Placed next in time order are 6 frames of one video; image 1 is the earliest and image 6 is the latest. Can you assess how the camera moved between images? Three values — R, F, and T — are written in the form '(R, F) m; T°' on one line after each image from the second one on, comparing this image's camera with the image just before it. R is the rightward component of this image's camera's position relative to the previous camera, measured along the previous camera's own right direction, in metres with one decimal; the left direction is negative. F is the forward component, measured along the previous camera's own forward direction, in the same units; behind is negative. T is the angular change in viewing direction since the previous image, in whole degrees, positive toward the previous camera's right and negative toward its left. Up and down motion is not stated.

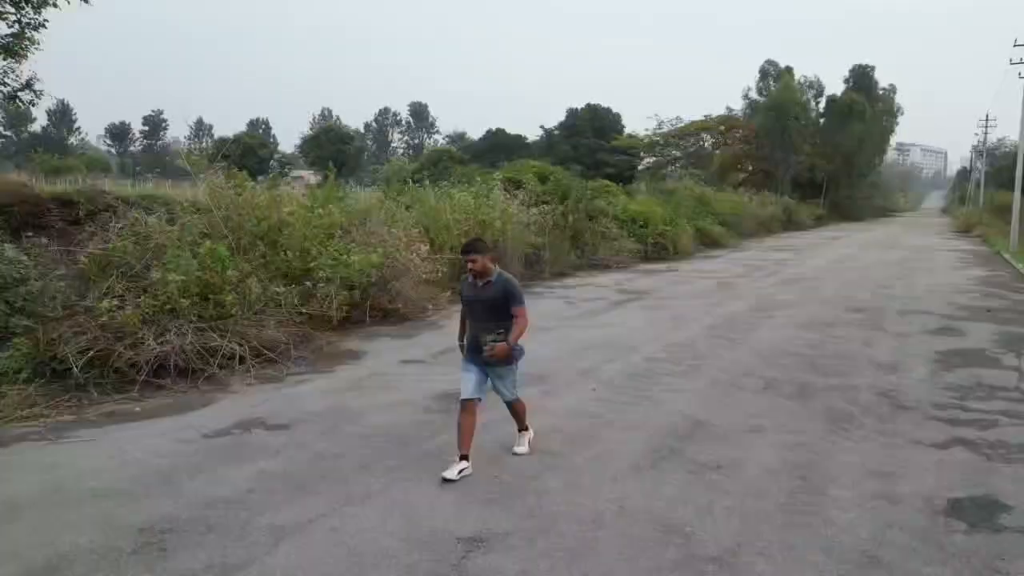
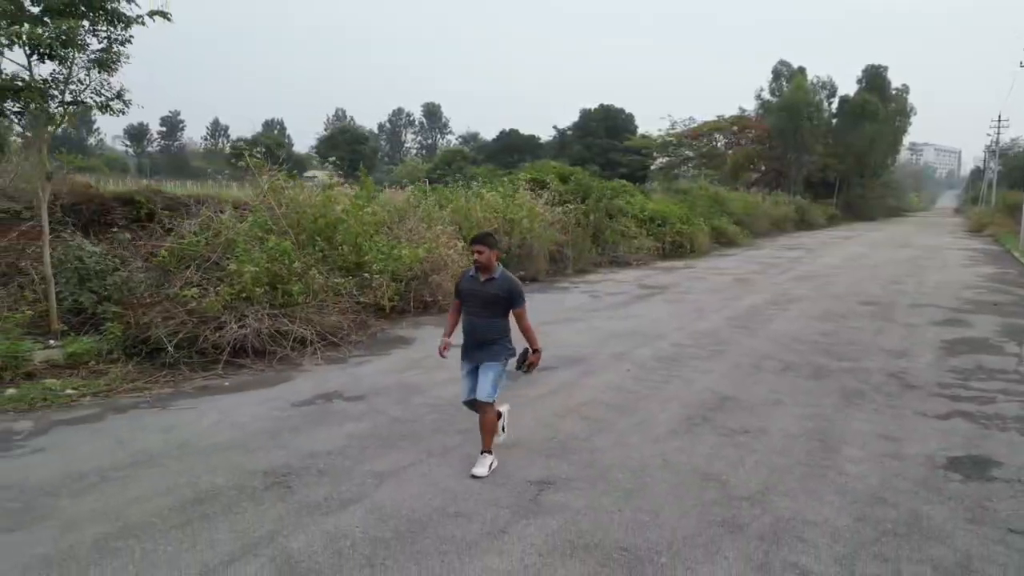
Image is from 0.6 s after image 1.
(-0.3, -0.7) m; -1°
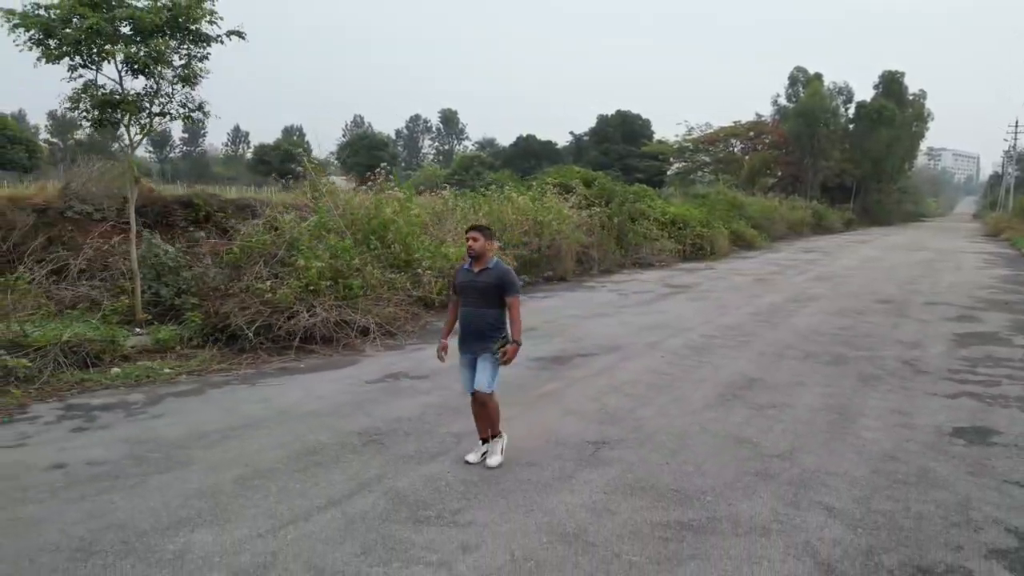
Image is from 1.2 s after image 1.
(-0.3, -0.7) m; -1°
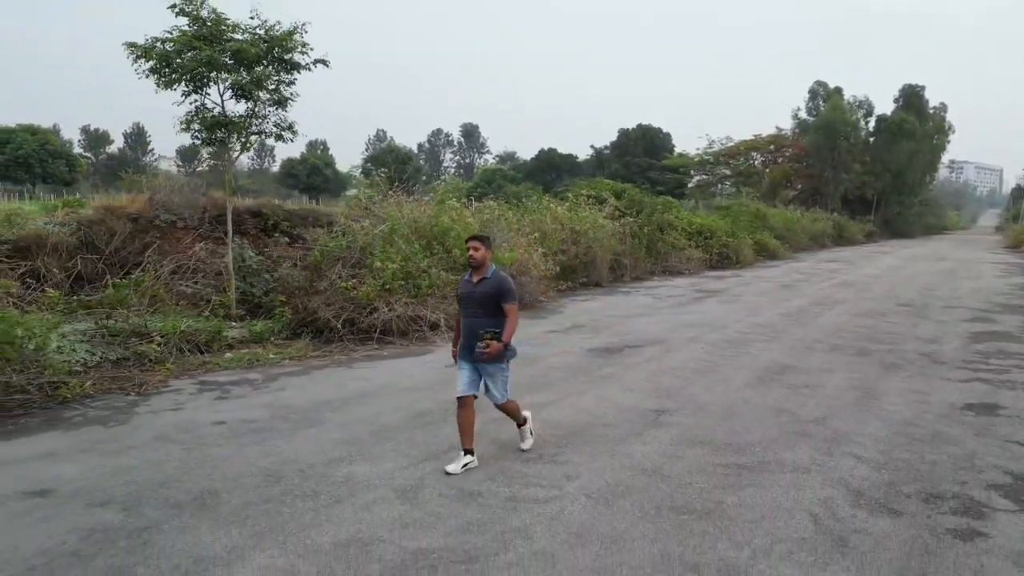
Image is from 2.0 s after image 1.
(-0.5, -1.0) m; -1°
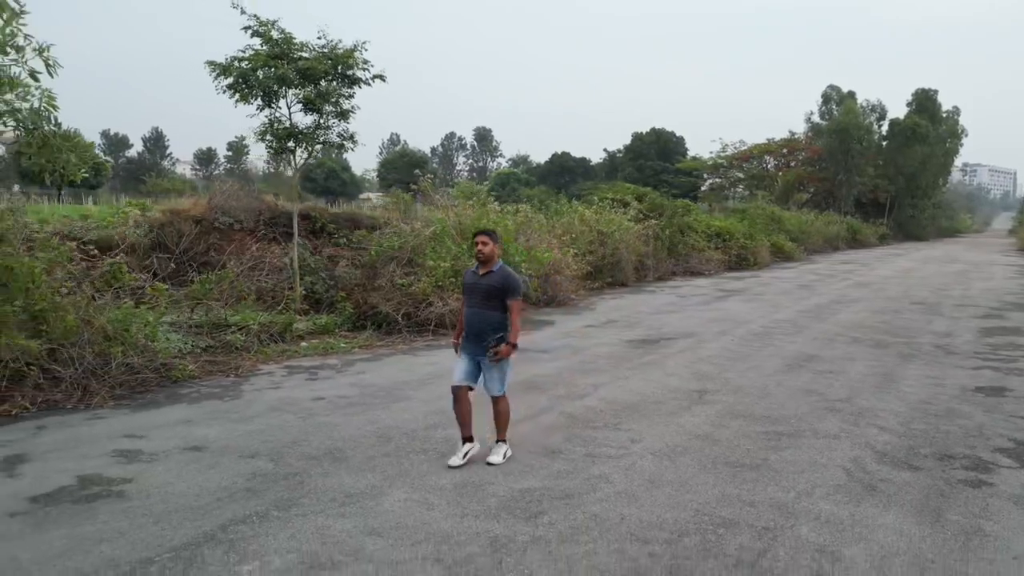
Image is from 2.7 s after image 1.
(-0.5, -0.8) m; -1°
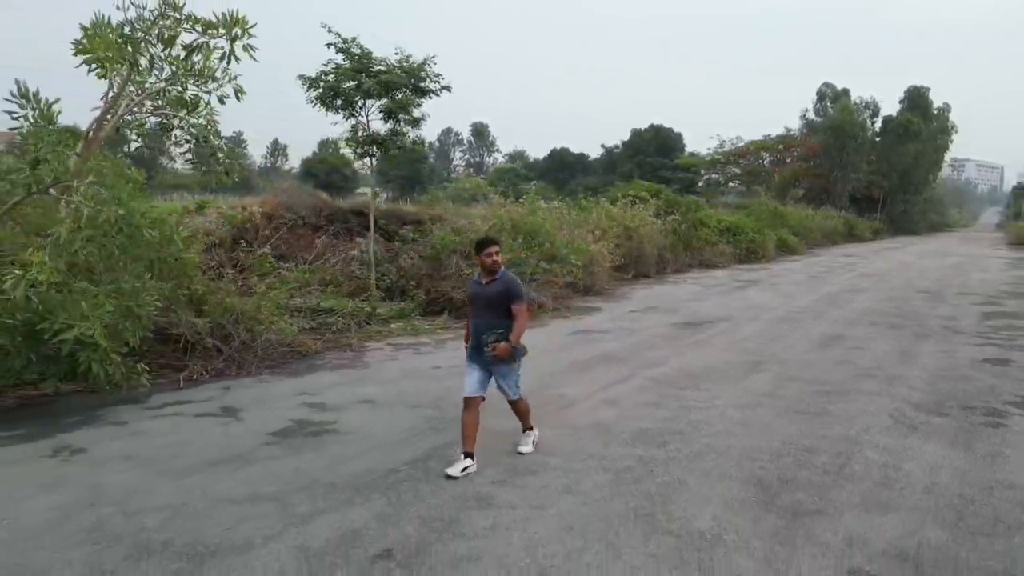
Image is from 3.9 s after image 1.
(-1.0, -1.2) m; +1°
